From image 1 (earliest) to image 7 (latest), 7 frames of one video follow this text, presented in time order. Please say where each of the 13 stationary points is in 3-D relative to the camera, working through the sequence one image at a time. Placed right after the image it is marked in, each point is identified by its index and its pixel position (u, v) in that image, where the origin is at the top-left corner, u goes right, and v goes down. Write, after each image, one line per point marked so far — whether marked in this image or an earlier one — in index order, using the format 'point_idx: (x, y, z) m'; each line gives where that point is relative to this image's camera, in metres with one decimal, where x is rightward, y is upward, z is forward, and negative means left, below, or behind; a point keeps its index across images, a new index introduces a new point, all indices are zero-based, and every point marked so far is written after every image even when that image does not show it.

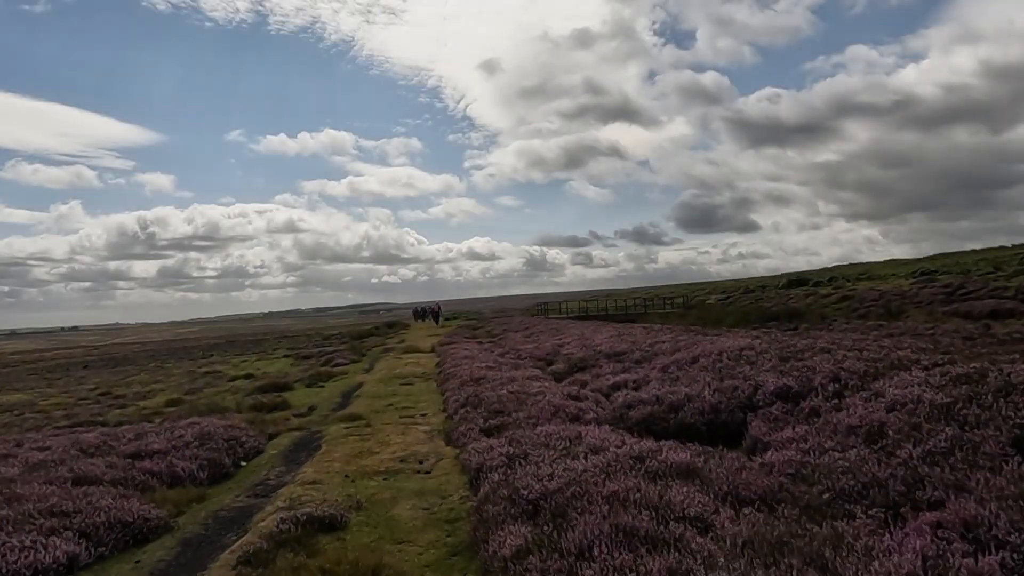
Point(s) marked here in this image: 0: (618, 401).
0: (+2.6, -2.7, +18.3) m
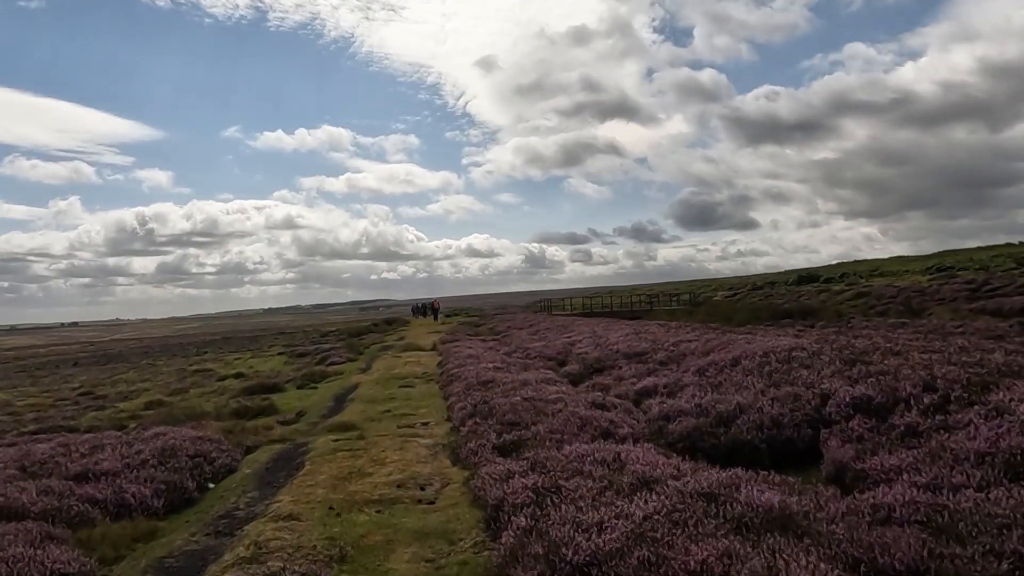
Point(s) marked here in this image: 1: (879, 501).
0: (+2.9, -2.5, +15.6) m
1: (+4.0, -2.3, +8.4) m
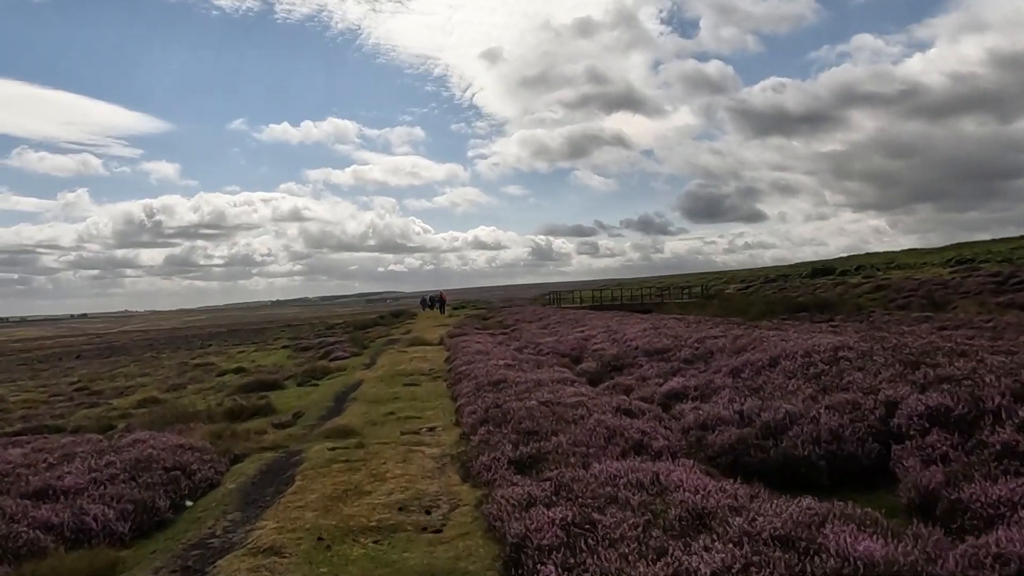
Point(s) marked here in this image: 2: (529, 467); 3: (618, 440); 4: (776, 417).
0: (+3.2, -2.3, +13.9) m
1: (+4.3, -2.3, +6.7) m
2: (+0.2, -2.7, +11.6) m
3: (+1.7, -2.4, +12.1) m
4: (+4.3, -2.1, +12.6) m
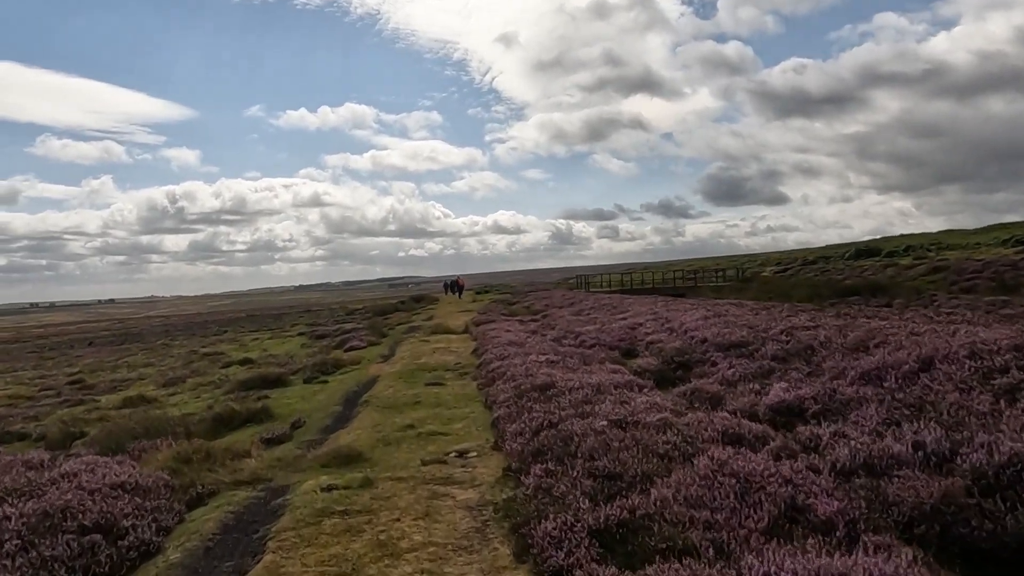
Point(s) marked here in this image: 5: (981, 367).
0: (+4.1, -2.0, +9.6) m
1: (+4.9, -2.1, +2.3) m
2: (+1.1, -2.5, +7.4) m
3: (+2.5, -2.1, +7.8) m
4: (+5.2, -1.8, +8.2) m
5: (+7.0, -1.2, +11.5) m
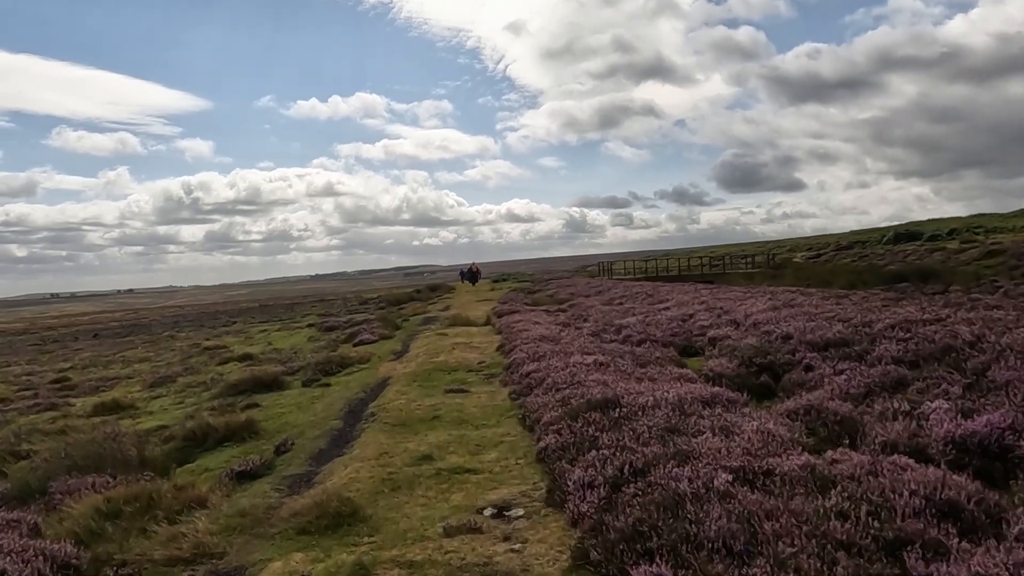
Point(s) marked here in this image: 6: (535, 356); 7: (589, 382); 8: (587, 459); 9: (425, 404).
0: (+4.7, -1.9, +5.5) m
1: (+5.5, -2.0, -1.8) m
2: (+1.7, -2.3, +3.4) m
3: (+3.1, -2.0, +3.8) m
4: (+5.8, -1.7, +4.1) m
5: (+7.7, -1.0, +7.4) m
6: (+0.6, -1.7, +19.9) m
7: (+1.4, -1.8, +14.8) m
8: (+0.9, -2.1, +9.2) m
9: (-1.9, -2.5, +16.6) m
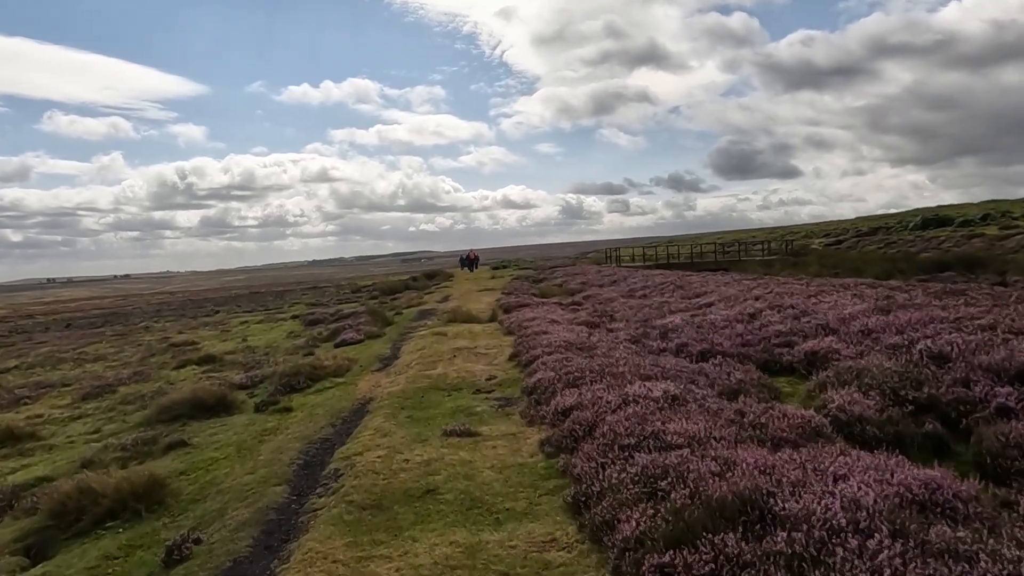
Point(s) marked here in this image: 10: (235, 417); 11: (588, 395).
0: (+5.3, -2.0, +0.1) m
1: (+6.0, -2.4, -7.3) m
2: (+2.2, -2.6, -2.1) m
3: (+3.7, -2.2, -1.7) m
4: (+6.3, -1.9, -1.4) m
5: (+8.3, -1.1, +1.9) m
6: (+1.0, -1.6, +14.4) m
7: (+1.9, -1.8, +9.3) m
8: (+1.4, -2.2, +3.7) m
9: (-1.4, -2.5, +11.1) m
10: (-6.2, -2.9, +17.4) m
11: (+1.2, -1.7, +12.5) m
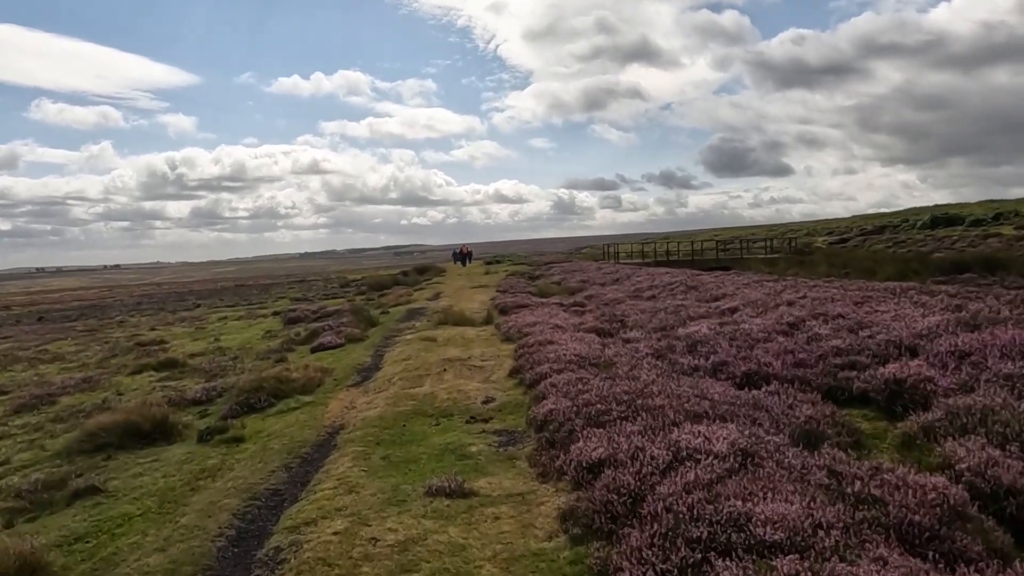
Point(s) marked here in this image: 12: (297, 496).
0: (+5.5, -2.3, -3.0) m
1: (+6.3, -2.7, -10.3) m
2: (+2.5, -2.8, -5.2) m
3: (+3.9, -2.5, -4.8) m
4: (+6.6, -2.2, -4.5) m
5: (+8.5, -1.4, -1.2) m
6: (+1.1, -1.8, +11.3) m
7: (+2.0, -1.9, +6.2) m
8: (+1.6, -2.4, +0.6) m
9: (-1.3, -2.6, +7.9) m
10: (-6.2, -2.9, +14.2) m
11: (+1.3, -1.9, +9.3) m
12: (-2.8, -2.7, +10.2) m
